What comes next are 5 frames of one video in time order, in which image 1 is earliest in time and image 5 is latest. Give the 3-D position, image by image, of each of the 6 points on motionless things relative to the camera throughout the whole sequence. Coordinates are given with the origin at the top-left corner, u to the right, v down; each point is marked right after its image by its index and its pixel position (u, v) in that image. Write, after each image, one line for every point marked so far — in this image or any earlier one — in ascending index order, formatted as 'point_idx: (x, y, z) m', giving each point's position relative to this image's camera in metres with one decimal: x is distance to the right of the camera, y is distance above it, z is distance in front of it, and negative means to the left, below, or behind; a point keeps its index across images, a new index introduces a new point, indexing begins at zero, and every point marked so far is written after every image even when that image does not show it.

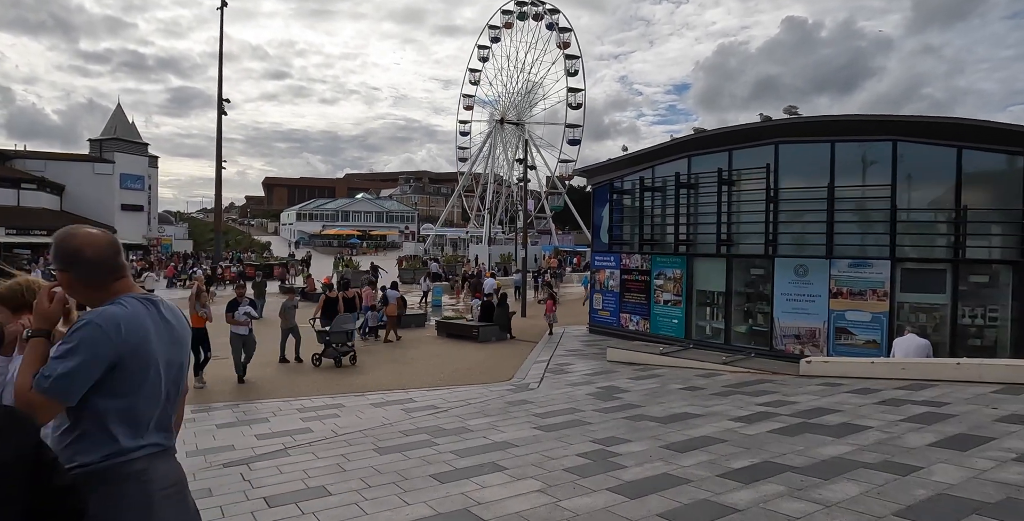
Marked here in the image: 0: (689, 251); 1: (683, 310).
0: (+4.3, +0.3, +14.4) m
1: (+4.1, -1.2, +14.3) m
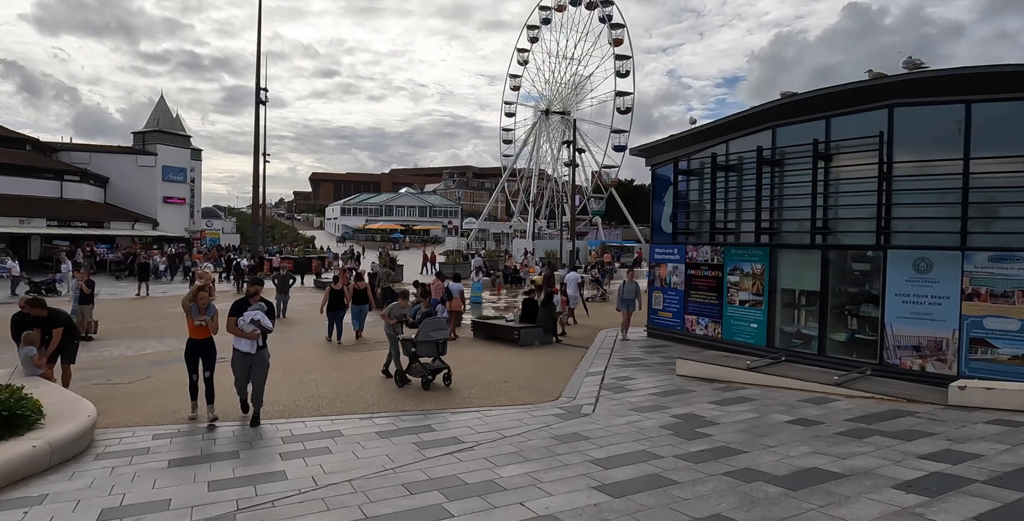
0: (+5.3, +0.4, +12.0) m
1: (+5.1, -1.0, +11.9) m
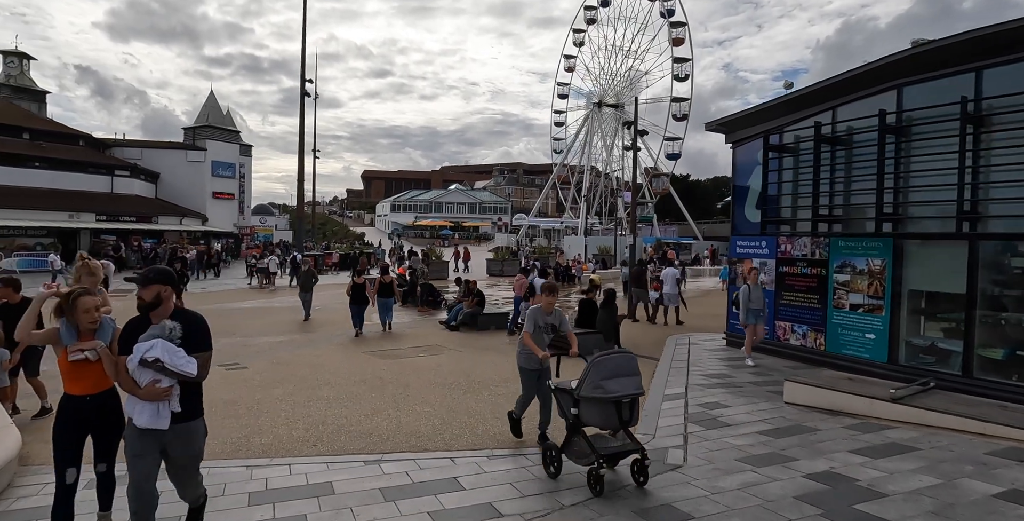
0: (+6.2, +0.5, +9.6) m
1: (+6.0, -0.9, +9.5) m
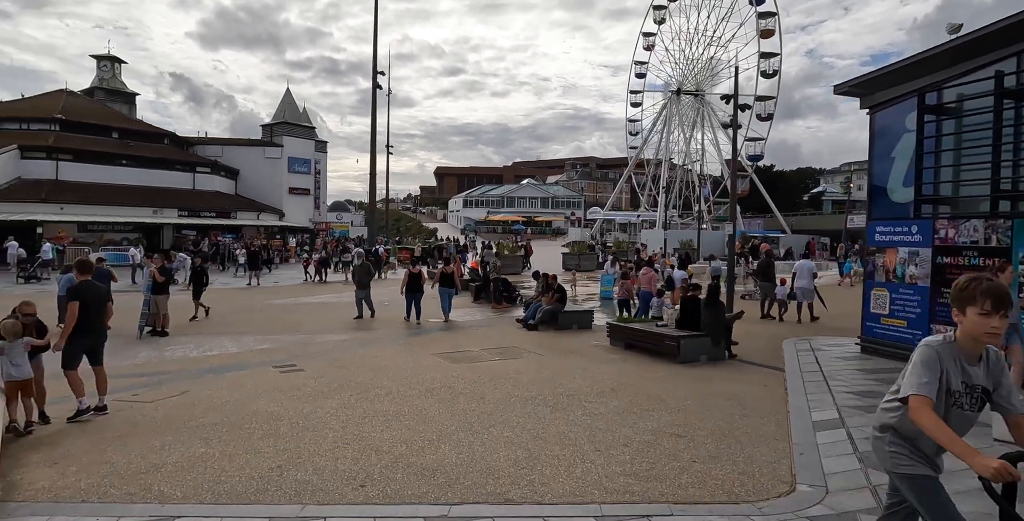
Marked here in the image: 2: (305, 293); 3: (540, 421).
0: (+7.4, +0.7, +7.2) m
1: (+7.2, -0.8, +7.2) m
2: (-6.6, -1.0, +18.8) m
3: (+0.3, -1.6, +5.8) m
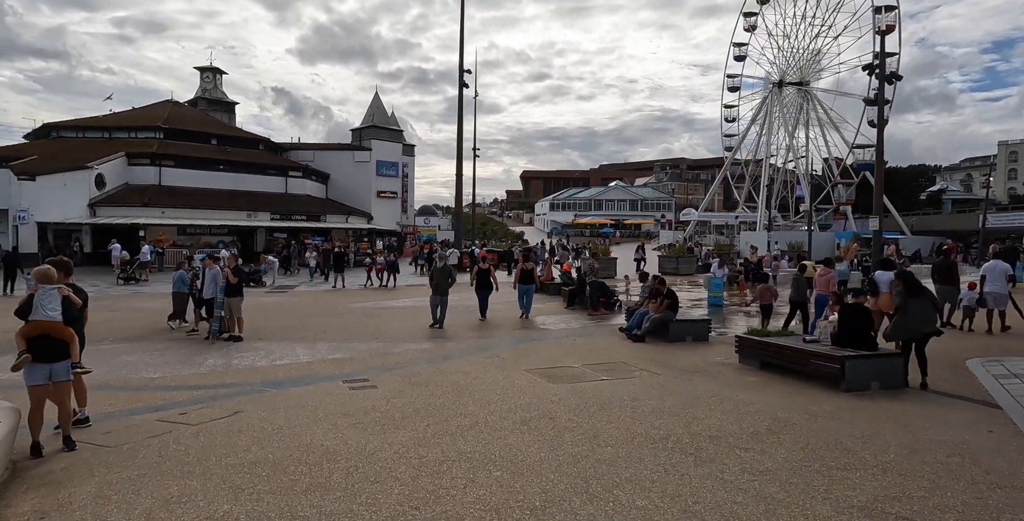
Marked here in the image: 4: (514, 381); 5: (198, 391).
0: (+8.4, +0.7, +4.5) m
1: (+8.2, -0.7, +4.5) m
2: (-3.7, -1.1, +17.9) m
3: (+1.2, -1.5, +4.1) m
4: (0.0, -1.5, +7.6) m
5: (-3.9, -1.6, +7.3) m
